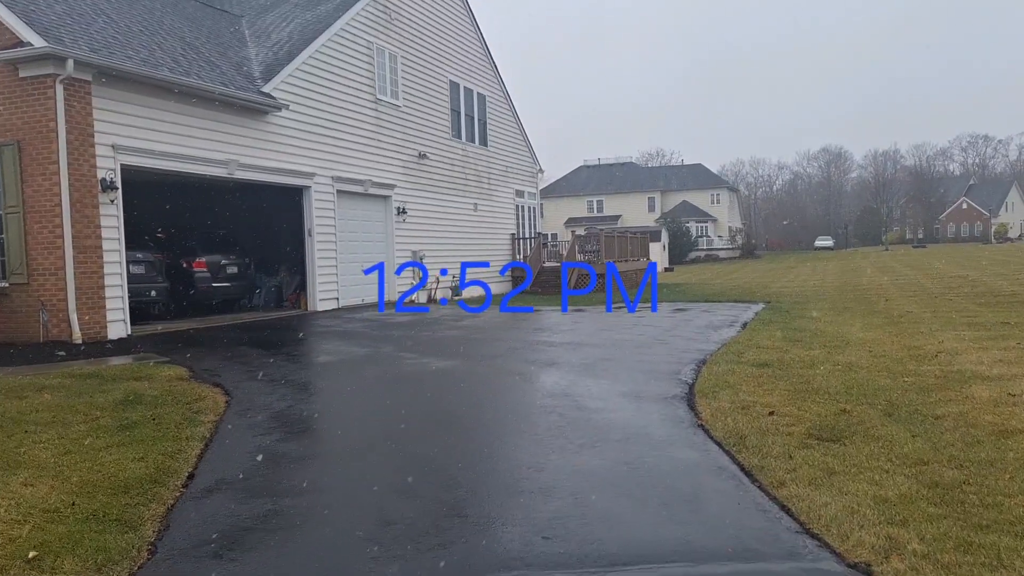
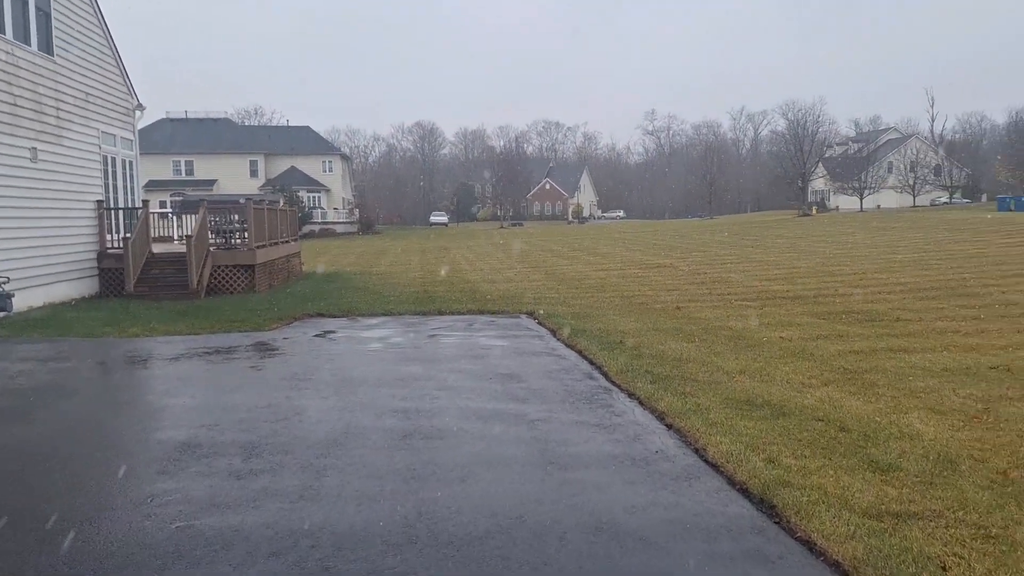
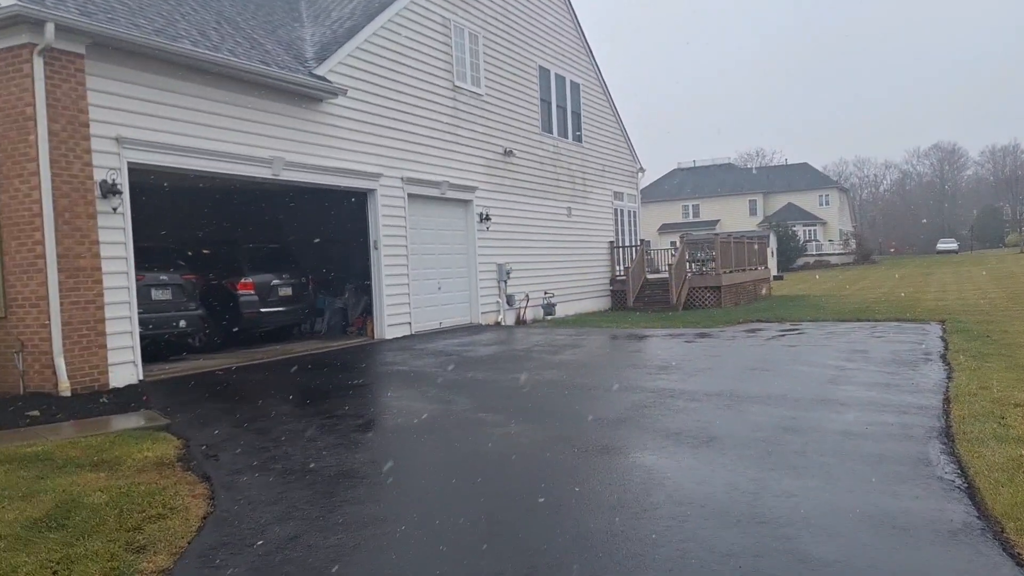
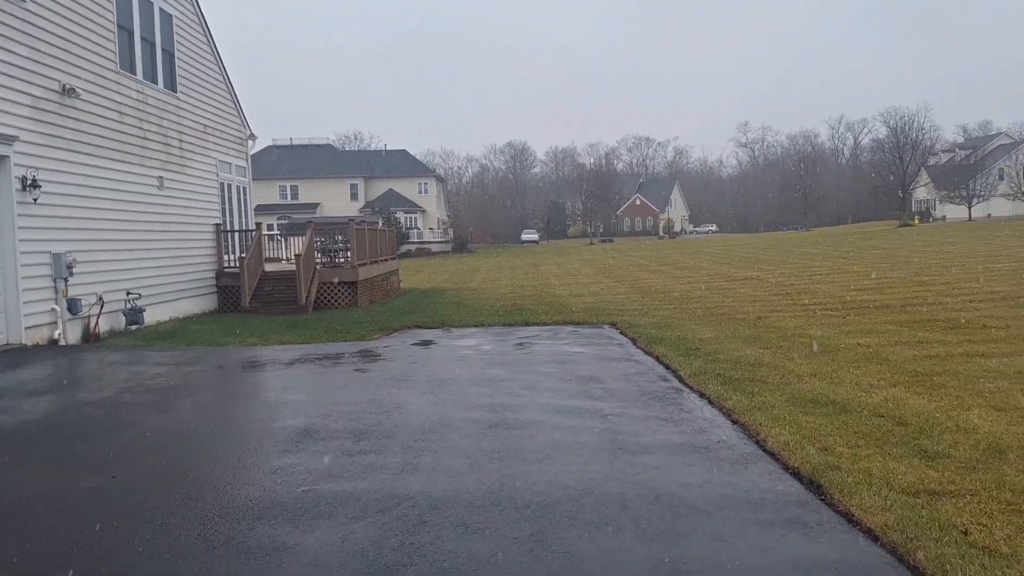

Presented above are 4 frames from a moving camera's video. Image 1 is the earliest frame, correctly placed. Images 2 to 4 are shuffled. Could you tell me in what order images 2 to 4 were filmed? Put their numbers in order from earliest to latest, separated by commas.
3, 4, 2
